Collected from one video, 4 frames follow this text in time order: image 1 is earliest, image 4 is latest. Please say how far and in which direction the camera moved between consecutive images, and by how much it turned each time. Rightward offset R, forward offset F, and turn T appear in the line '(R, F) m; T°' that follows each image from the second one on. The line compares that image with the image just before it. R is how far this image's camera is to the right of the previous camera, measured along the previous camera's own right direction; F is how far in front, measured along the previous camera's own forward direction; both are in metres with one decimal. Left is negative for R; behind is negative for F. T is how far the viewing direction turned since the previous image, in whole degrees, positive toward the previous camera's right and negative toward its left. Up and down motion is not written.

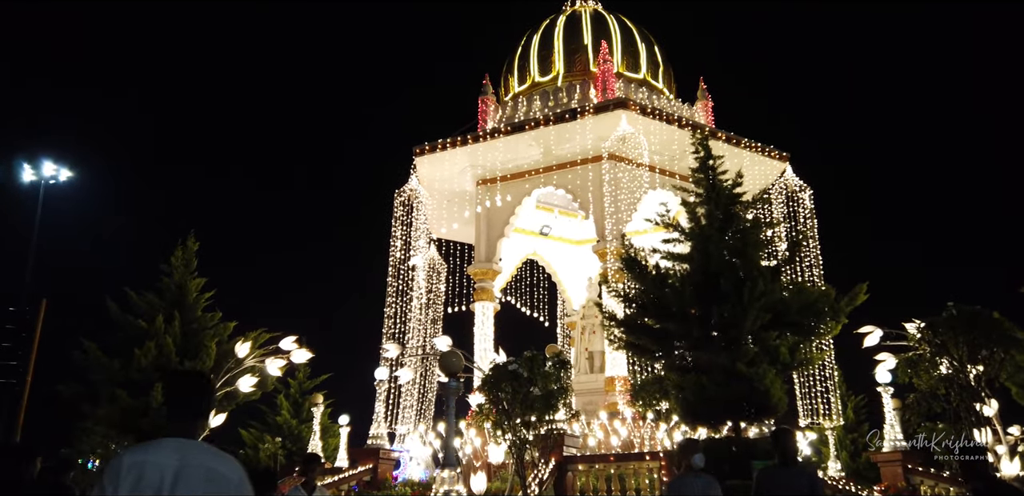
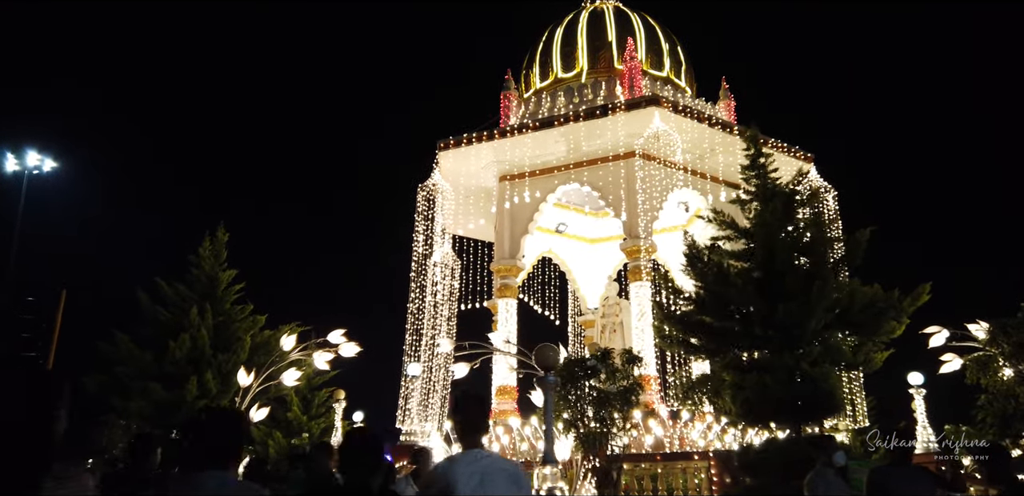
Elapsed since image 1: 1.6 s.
(-0.9, +0.2) m; +1°
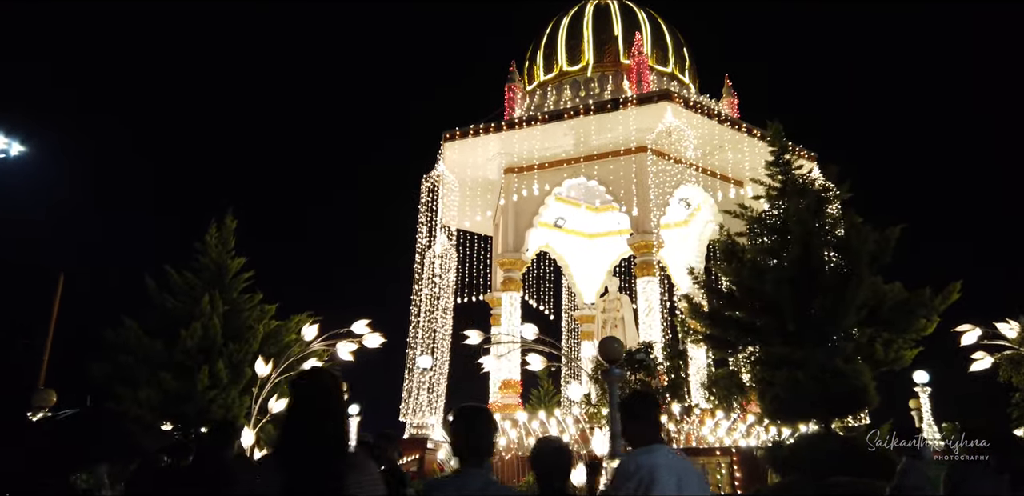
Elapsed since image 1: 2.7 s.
(-0.7, +0.1) m; +2°
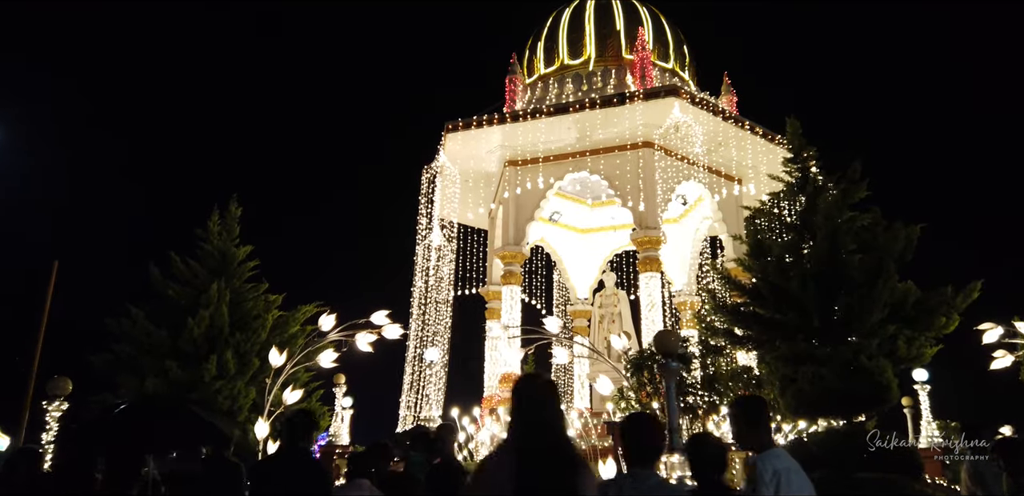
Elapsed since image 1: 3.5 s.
(-0.6, +0.1) m; +2°
